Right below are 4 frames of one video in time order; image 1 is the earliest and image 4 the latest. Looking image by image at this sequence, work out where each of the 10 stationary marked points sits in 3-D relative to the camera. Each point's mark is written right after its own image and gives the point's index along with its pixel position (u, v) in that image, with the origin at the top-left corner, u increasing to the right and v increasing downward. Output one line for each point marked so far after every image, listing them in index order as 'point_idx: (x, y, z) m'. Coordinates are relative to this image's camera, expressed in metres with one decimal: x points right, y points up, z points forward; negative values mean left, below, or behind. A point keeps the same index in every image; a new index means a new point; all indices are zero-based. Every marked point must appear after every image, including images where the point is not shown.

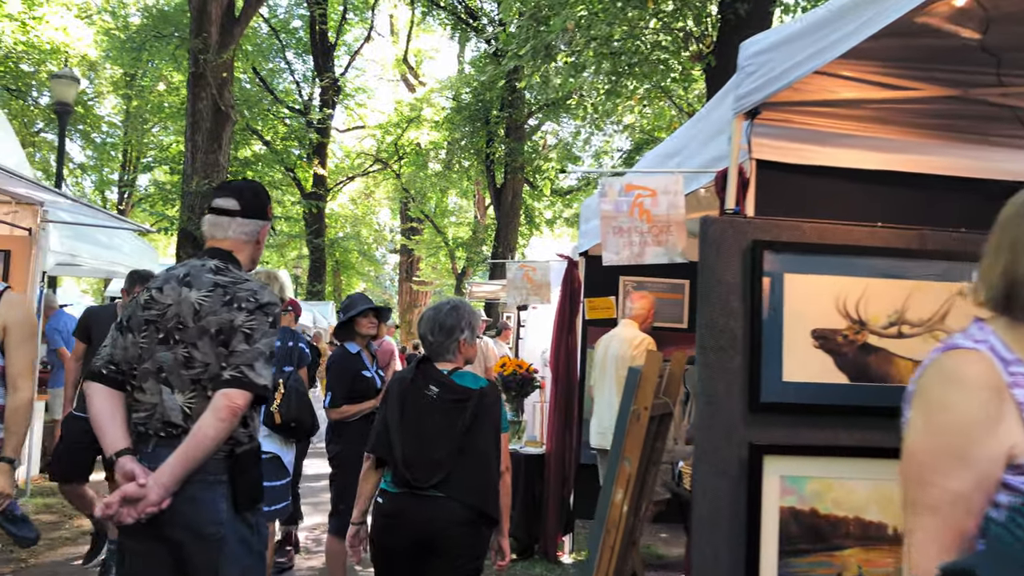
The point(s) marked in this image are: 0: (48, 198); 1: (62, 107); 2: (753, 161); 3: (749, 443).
0: (-4.1, +0.8, +7.6) m
1: (-7.4, +3.0, +14.1) m
2: (+1.0, +0.5, +3.6) m
3: (+0.9, -0.6, +3.3) m
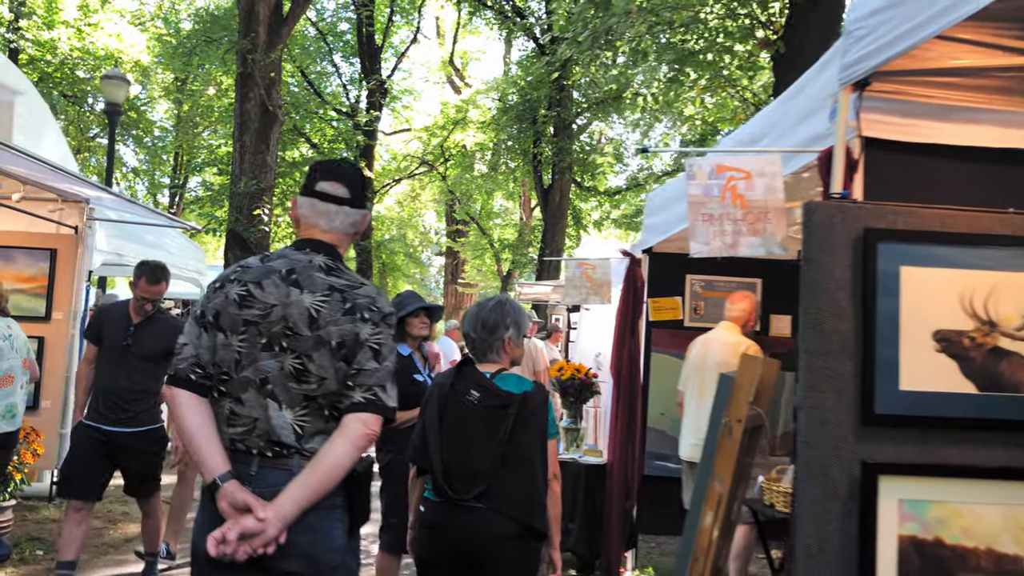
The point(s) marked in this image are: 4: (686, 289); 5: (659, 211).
0: (-3.6, +0.8, +7.4) m
1: (-6.6, +3.0, +14.1) m
2: (+1.3, +0.5, +3.1) m
3: (+1.2, -0.6, +2.8) m
4: (+1.3, 0.0, +6.4) m
5: (+1.1, +0.6, +6.0) m
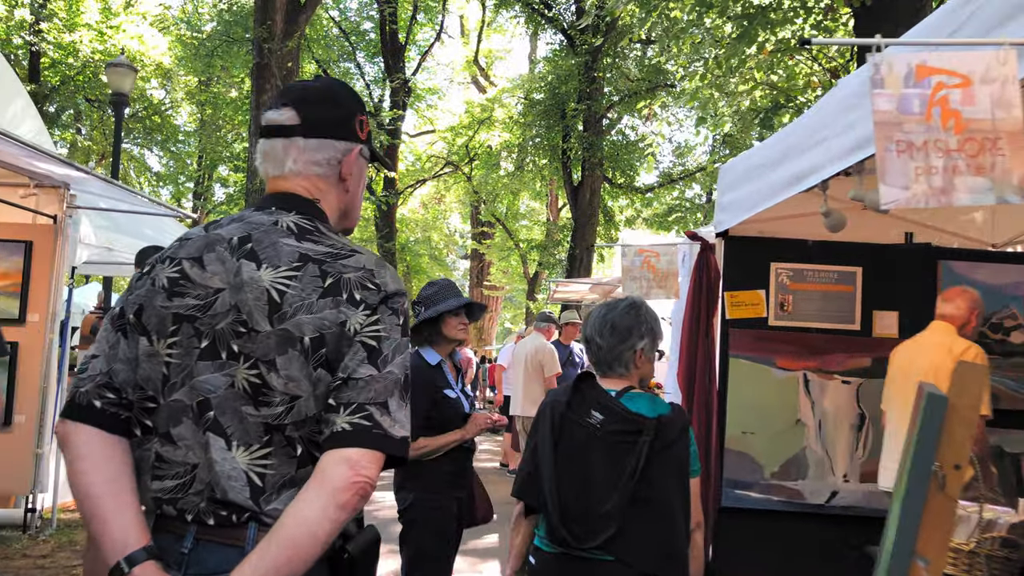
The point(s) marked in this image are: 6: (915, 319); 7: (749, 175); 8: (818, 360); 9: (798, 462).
0: (-3.3, +0.8, +6.4) m
1: (-6.1, +2.9, +13.2) m
2: (+1.5, +0.6, +2.0) m
3: (+1.4, -0.5, +1.7) m
4: (+1.6, 0.0, +5.3) m
5: (+1.3, +0.6, +4.9) m
6: (+2.5, -0.2, +5.2) m
7: (+1.4, +0.6, +4.8) m
8: (+1.9, -0.5, +5.2) m
9: (+1.7, -1.1, +5.2) m
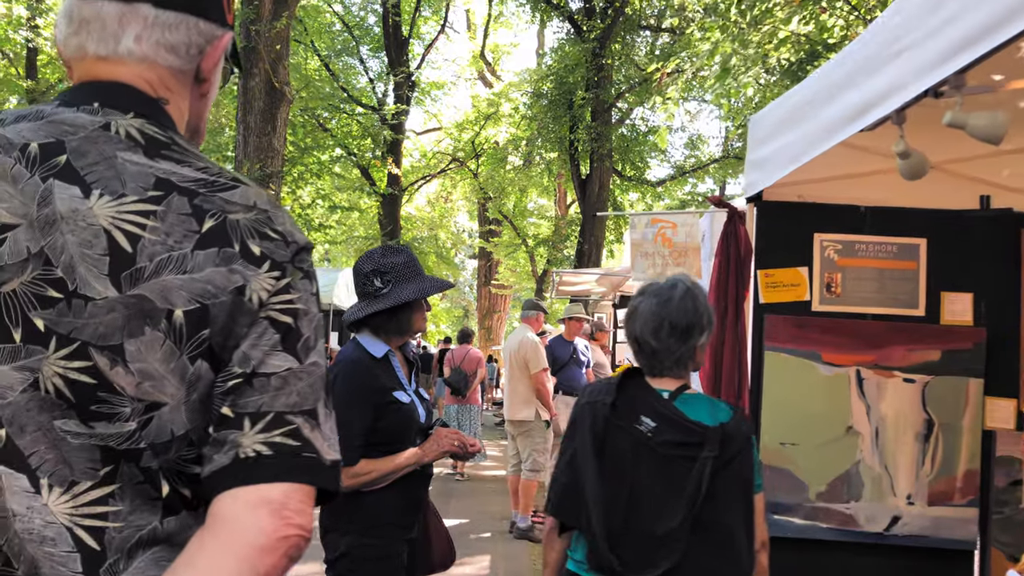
0: (-3.4, +0.9, +5.5) m
1: (-6.1, +3.0, +12.3) m
2: (+1.3, +0.7, +1.0) m
3: (+1.2, -0.4, +0.7) m
4: (+1.5, +0.2, +4.3) m
5: (+1.2, +0.7, +3.9) m
6: (+2.4, -0.1, +4.2) m
7: (+1.3, +0.8, +3.8) m
8: (+1.8, -0.3, +4.2) m
9: (+1.7, -0.9, +4.2) m
